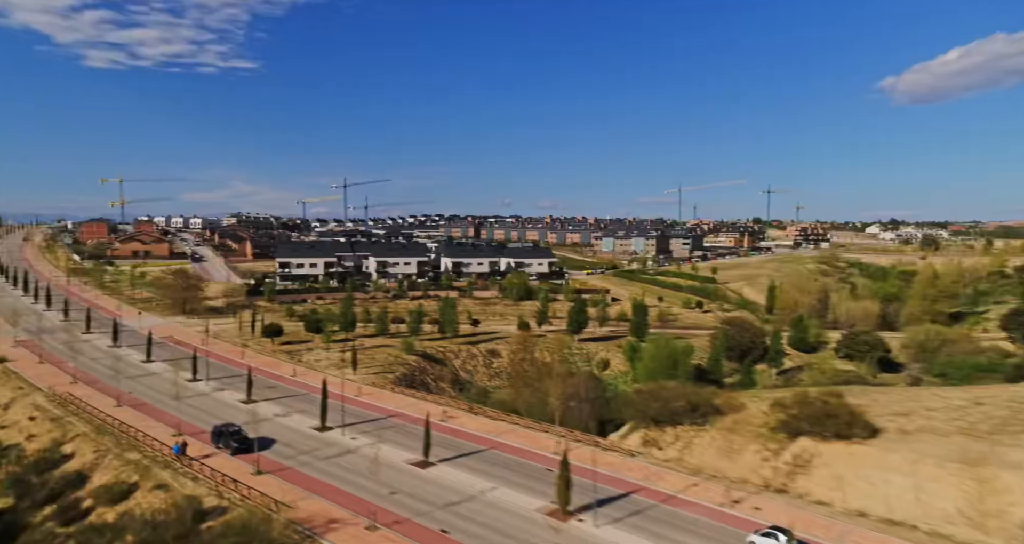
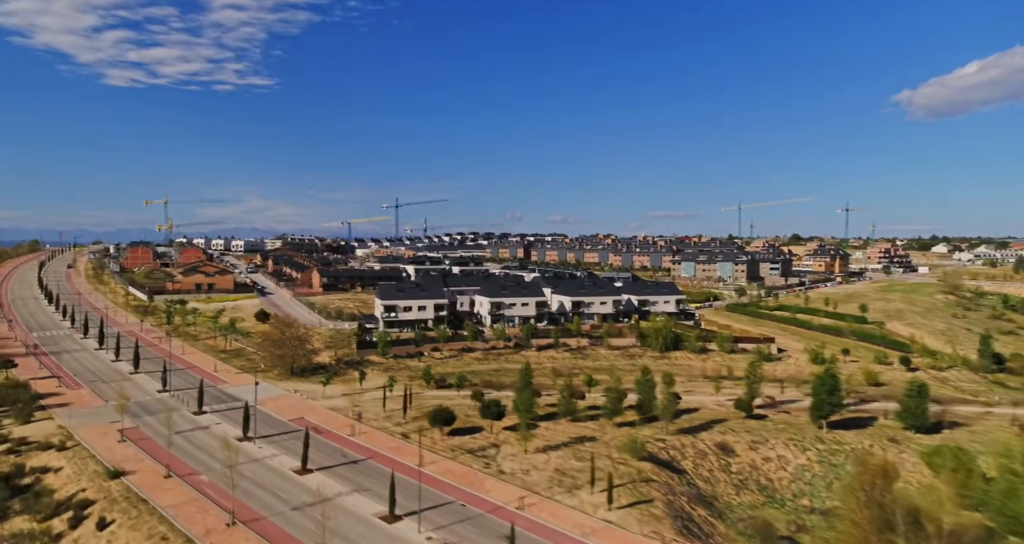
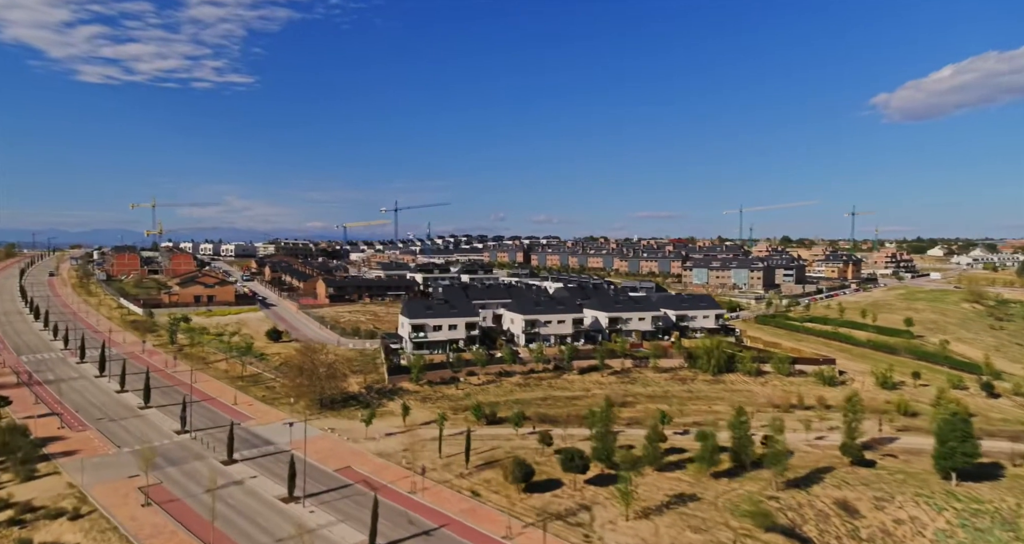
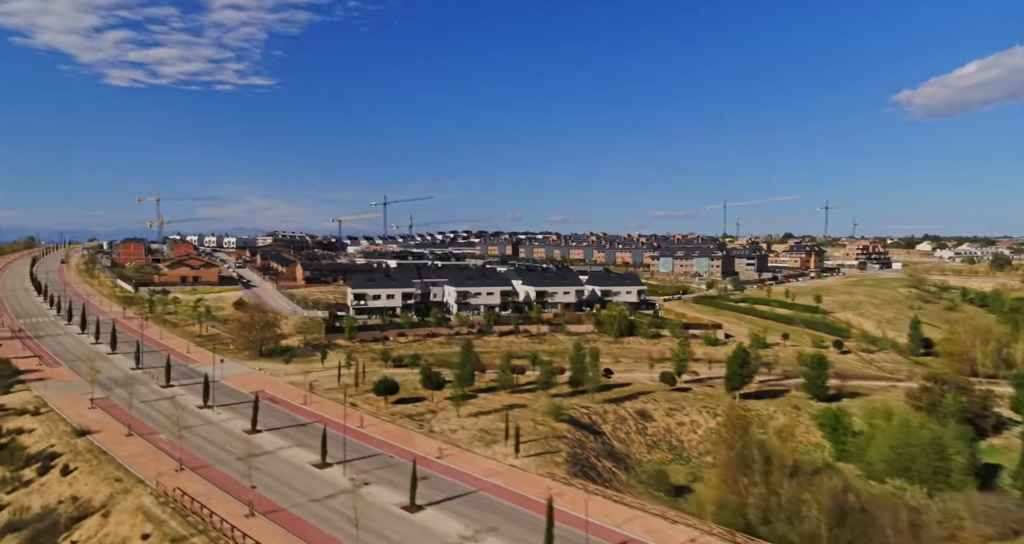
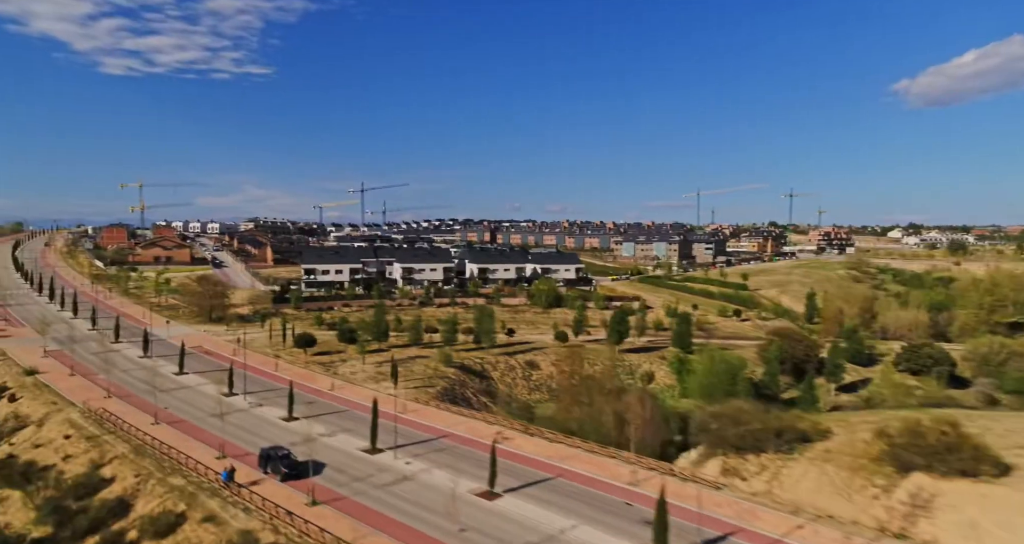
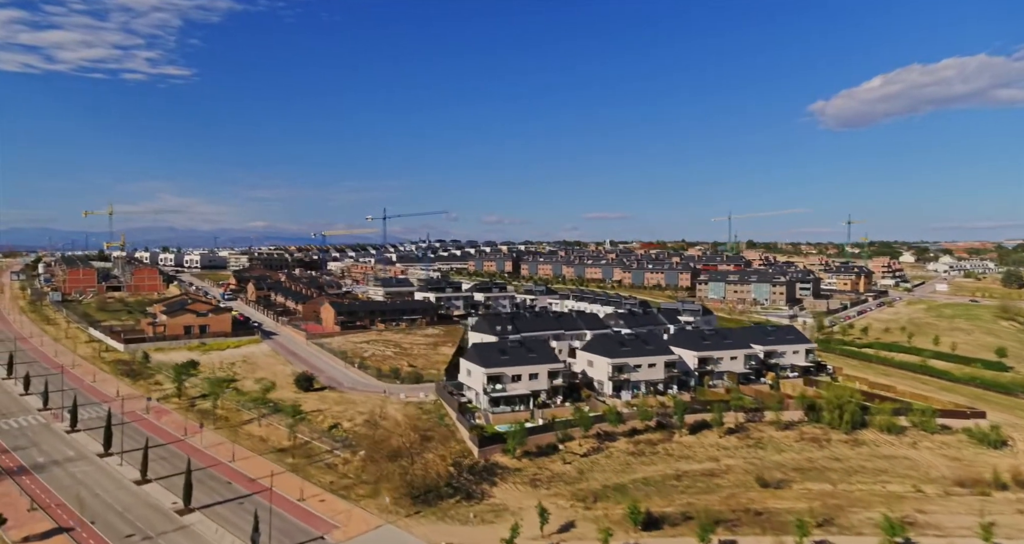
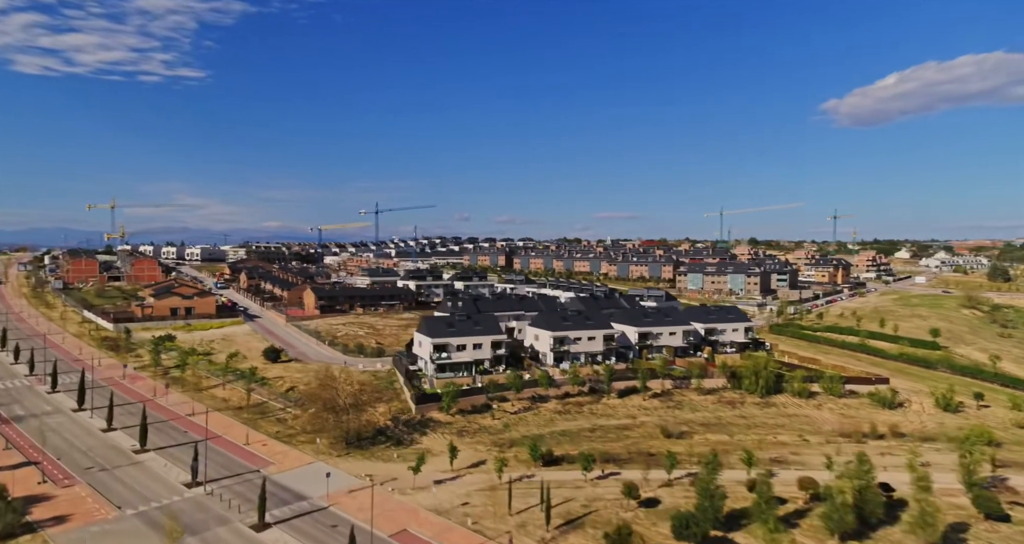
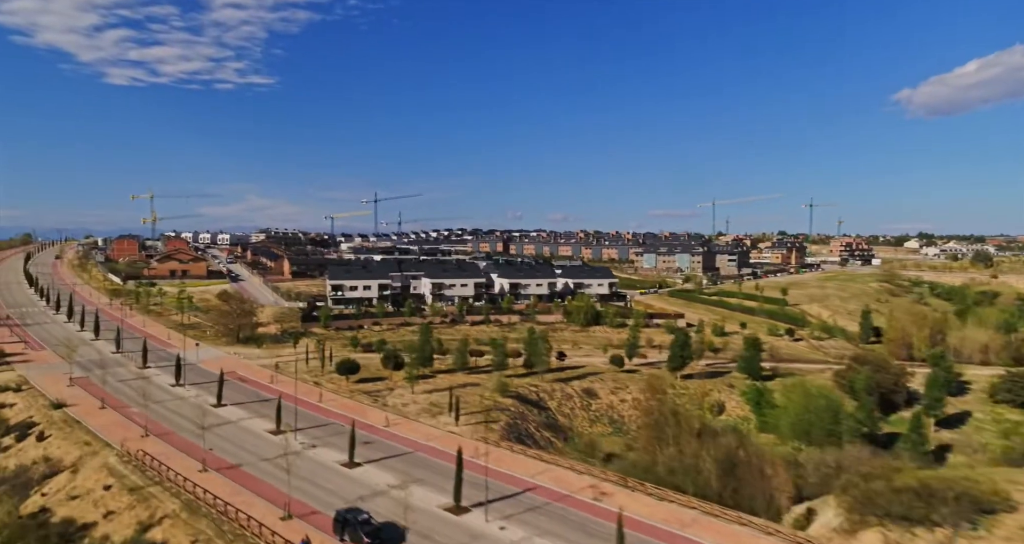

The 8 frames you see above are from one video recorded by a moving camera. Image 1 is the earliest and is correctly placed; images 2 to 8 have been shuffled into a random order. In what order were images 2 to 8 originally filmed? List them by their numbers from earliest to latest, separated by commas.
5, 8, 4, 2, 3, 7, 6
